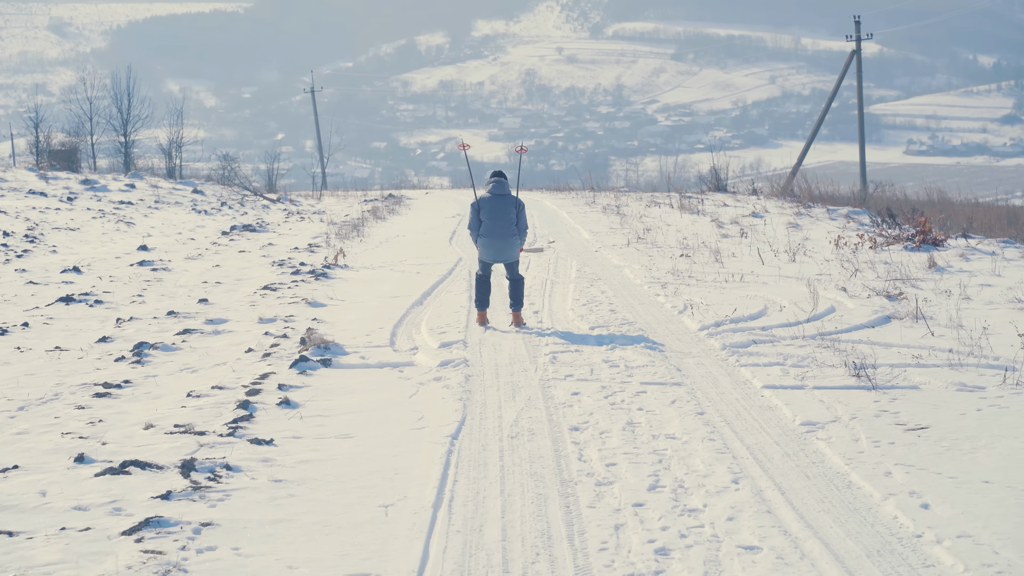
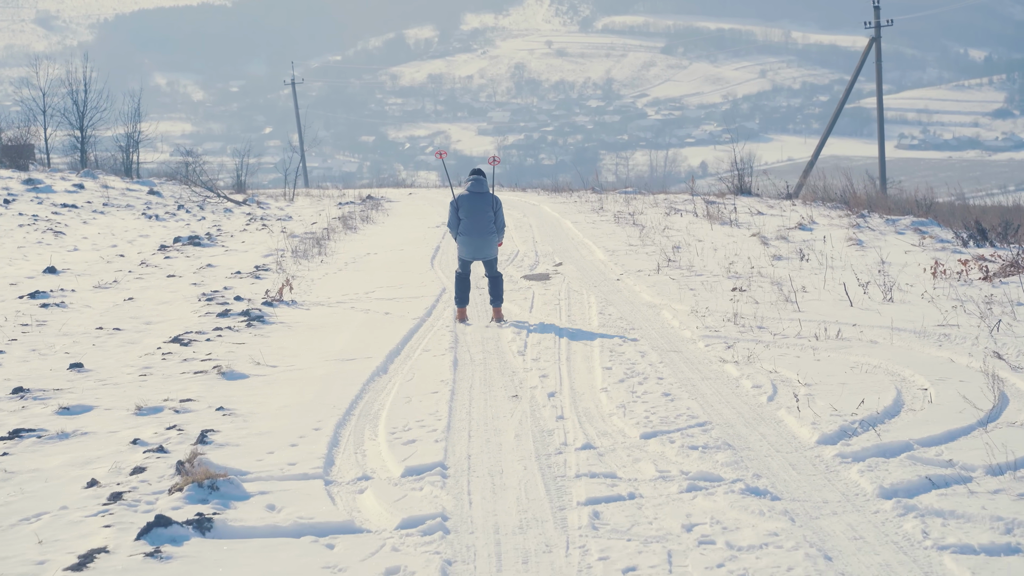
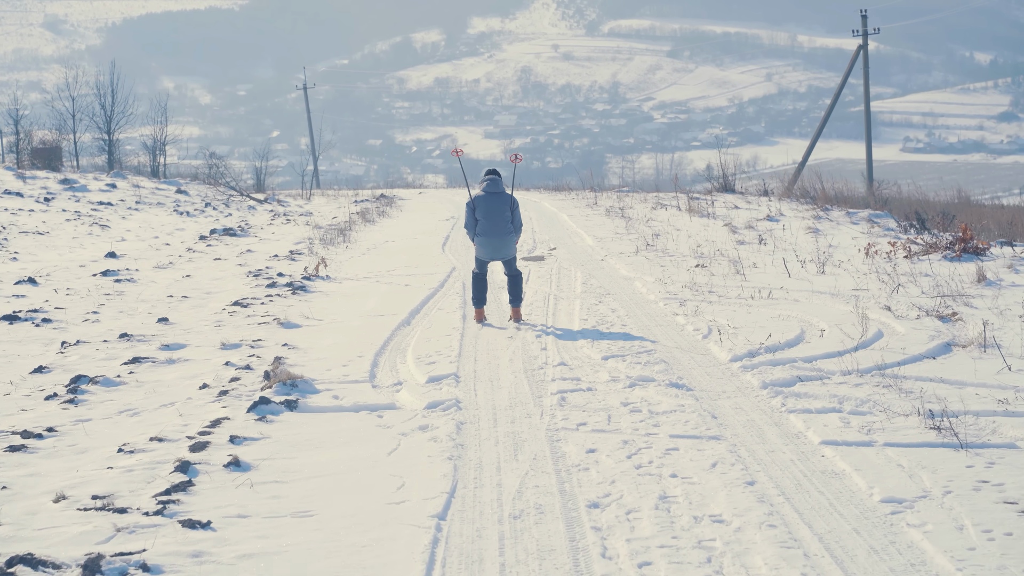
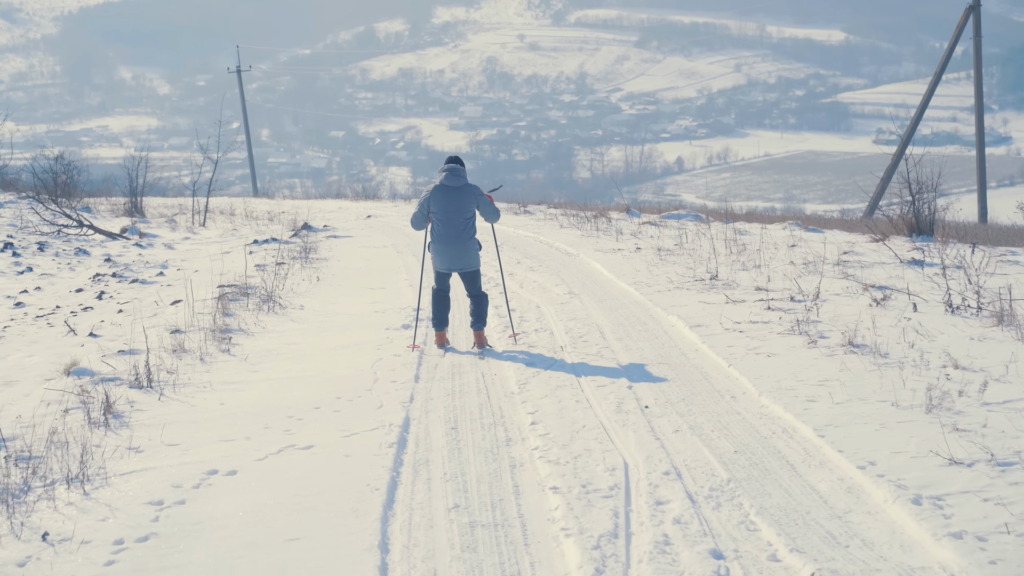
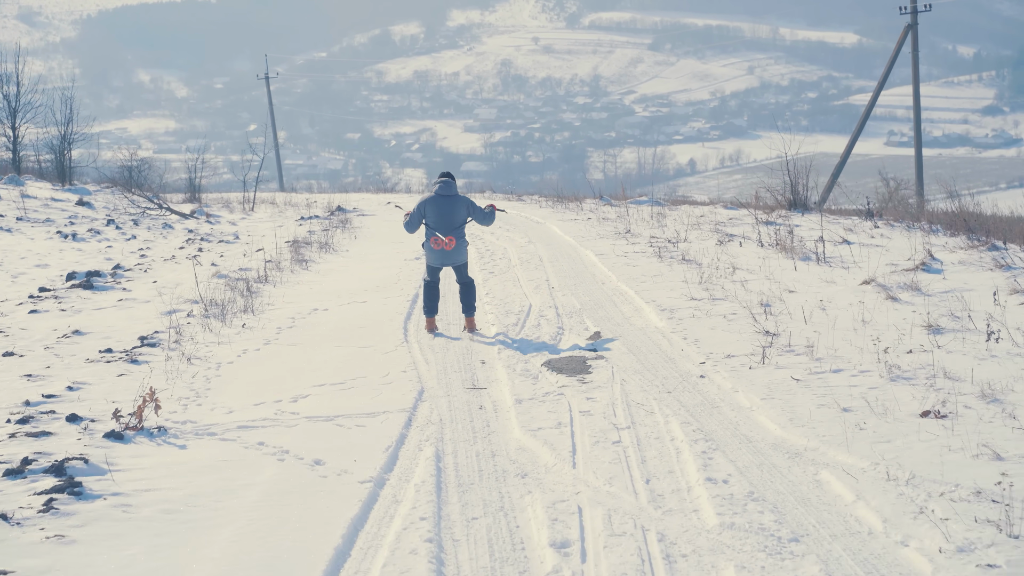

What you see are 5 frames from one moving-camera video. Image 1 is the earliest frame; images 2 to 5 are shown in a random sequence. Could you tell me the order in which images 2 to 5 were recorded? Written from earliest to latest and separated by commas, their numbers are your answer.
3, 2, 5, 4
